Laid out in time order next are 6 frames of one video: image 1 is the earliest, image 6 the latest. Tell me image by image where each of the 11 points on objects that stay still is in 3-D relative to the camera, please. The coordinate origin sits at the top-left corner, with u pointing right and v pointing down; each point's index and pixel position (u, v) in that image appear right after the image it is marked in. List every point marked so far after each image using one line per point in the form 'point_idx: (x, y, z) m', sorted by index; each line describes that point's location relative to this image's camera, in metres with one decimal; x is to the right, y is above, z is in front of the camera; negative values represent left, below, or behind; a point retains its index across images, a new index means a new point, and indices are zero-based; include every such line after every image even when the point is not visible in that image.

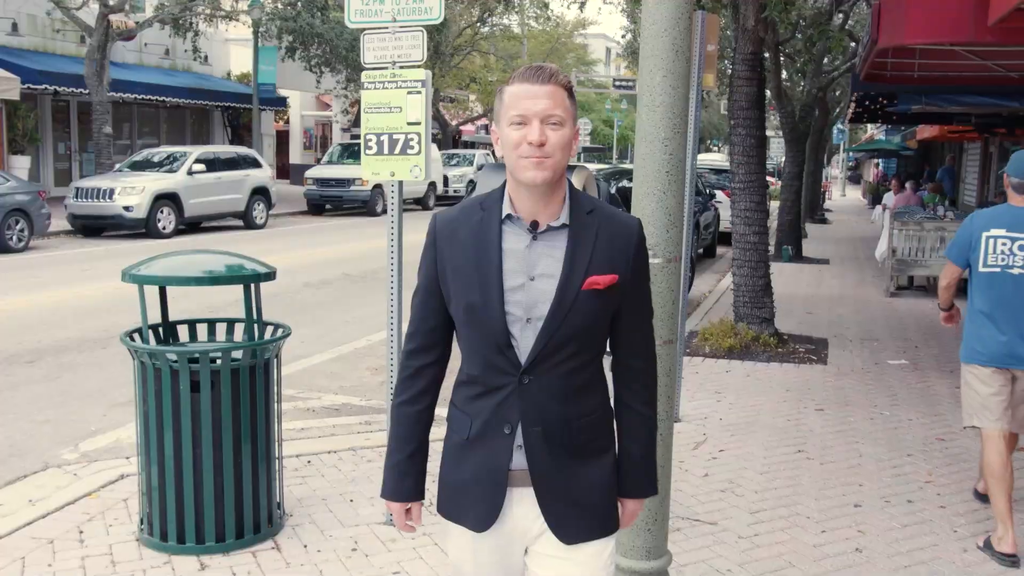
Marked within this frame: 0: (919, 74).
0: (+5.1, +2.7, +12.1) m
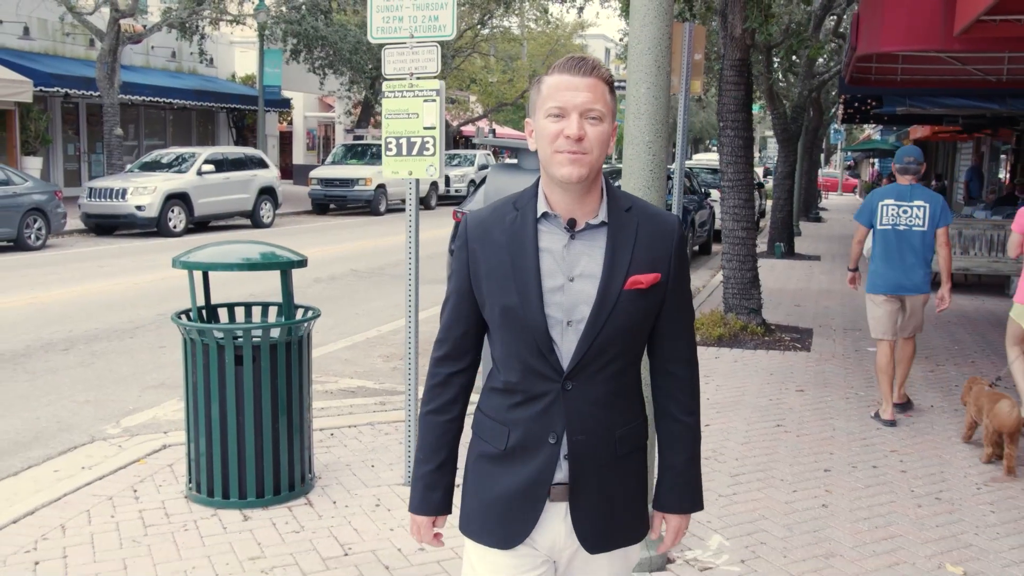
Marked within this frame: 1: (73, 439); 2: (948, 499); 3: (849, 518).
0: (+5.1, +2.7, +12.7) m
1: (-2.9, -1.0, +6.4) m
2: (+2.4, -1.1, +5.3) m
3: (+1.7, -1.2, +5.0) m
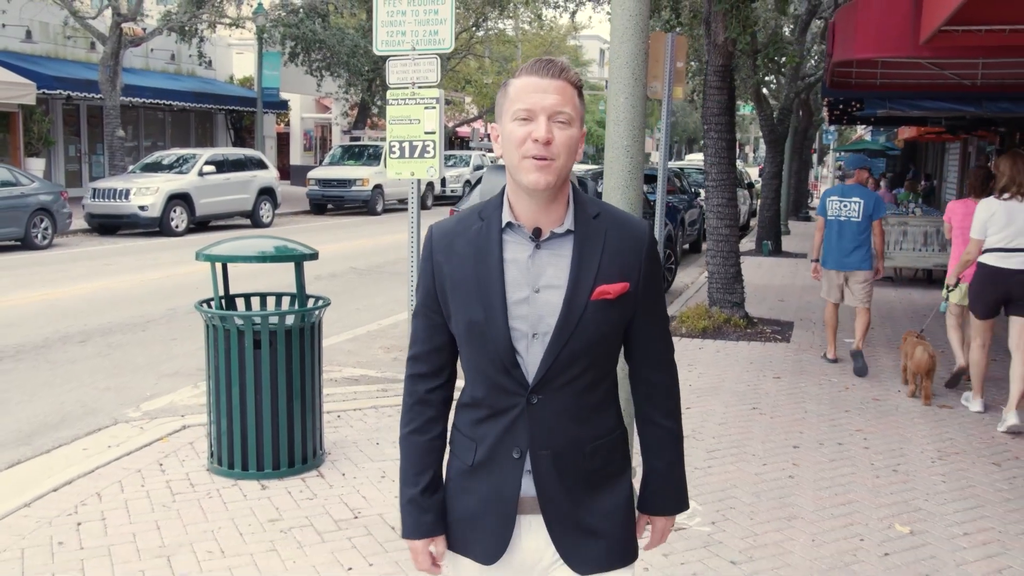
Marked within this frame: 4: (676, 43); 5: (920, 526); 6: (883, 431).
0: (+5.0, +2.8, +13.2) m
1: (-2.9, -0.9, +6.9) m
2: (+2.3, -1.1, +5.8) m
3: (+1.7, -1.1, +5.5) m
4: (+1.3, +1.9, +7.7) m
5: (+2.1, -1.2, +4.9) m
6: (+2.5, -1.0, +6.6) m
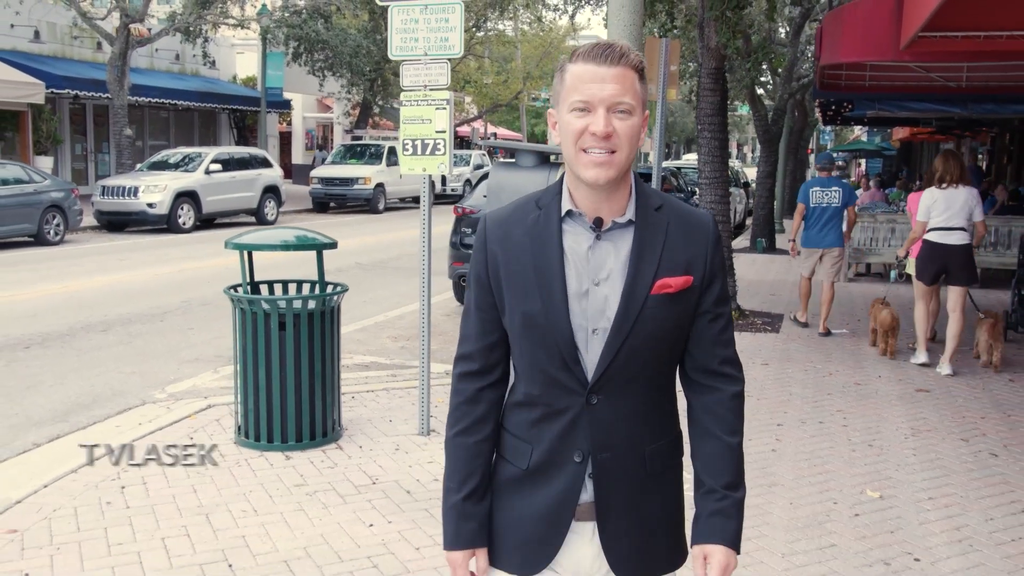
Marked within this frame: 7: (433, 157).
0: (+5.0, +2.9, +13.7) m
1: (-2.9, -0.9, +7.3) m
2: (+2.4, -1.0, +6.3) m
3: (+1.7, -1.0, +6.0) m
4: (+1.3, +2.0, +8.2) m
5: (+2.1, -1.1, +5.4) m
6: (+2.6, -0.9, +7.1) m
7: (-0.5, +0.8, +6.2) m
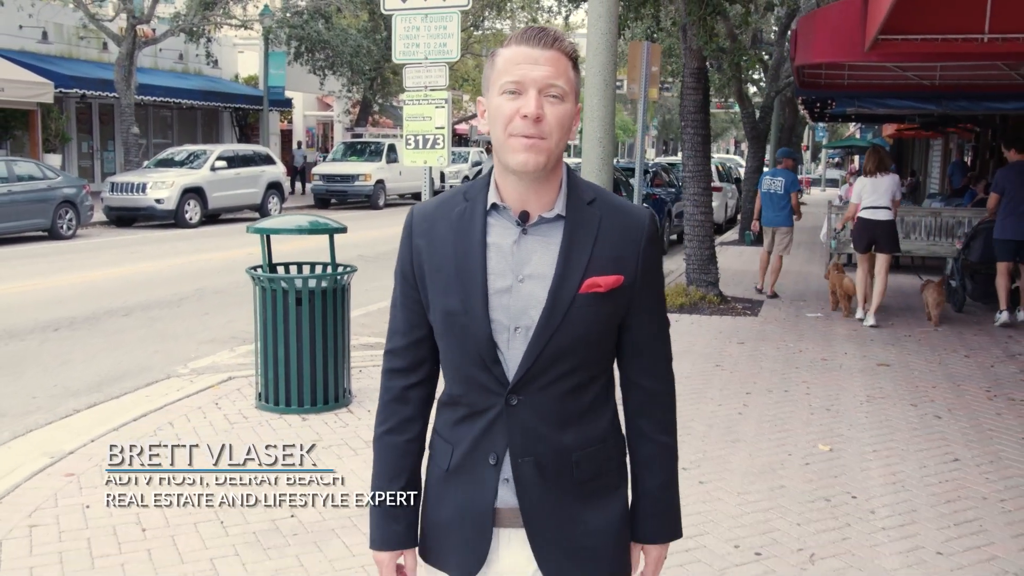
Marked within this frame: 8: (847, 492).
0: (+4.9, +3.0, +14.3) m
1: (-3.0, -0.7, +8.0) m
2: (+2.3, -0.9, +6.9) m
3: (+1.7, -0.9, +6.6) m
4: (+1.3, +2.2, +8.8) m
5: (+2.0, -1.0, +6.1) m
6: (+2.5, -0.8, +7.8) m
7: (-0.6, +1.0, +6.9) m
8: (+1.8, -1.1, +5.2) m
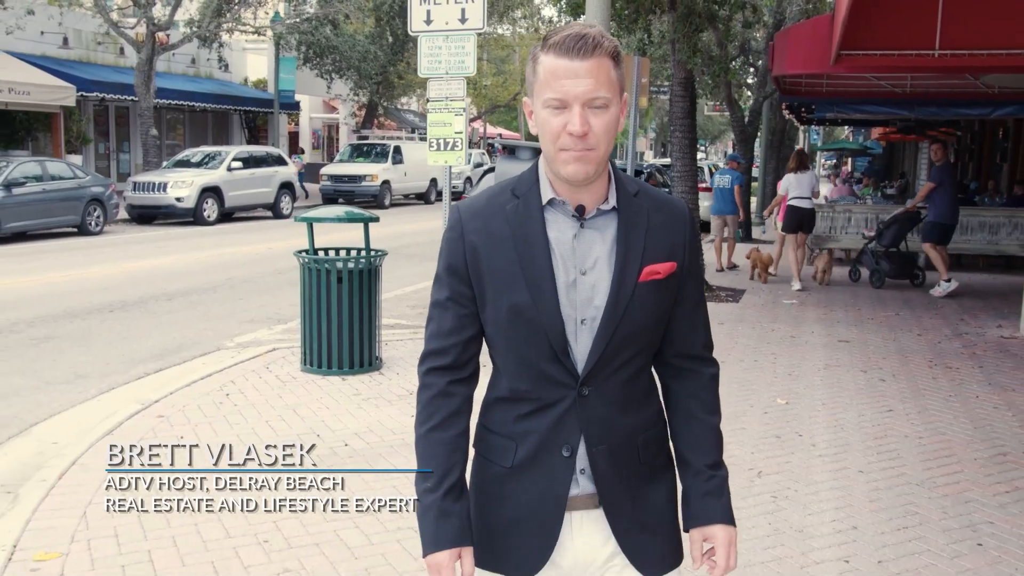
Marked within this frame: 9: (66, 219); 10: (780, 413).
0: (+5.0, +3.2, +15.5) m
1: (-2.9, -0.6, +9.2) m
2: (+2.4, -0.7, +8.1) m
3: (+1.7, -0.8, +7.8) m
4: (+1.3, +2.3, +10.0) m
5: (+2.1, -0.8, +7.2) m
6: (+2.6, -0.6, +9.0) m
7: (-0.5, +1.1, +8.1) m
8: (+1.9, -0.9, +6.4) m
9: (-8.9, +1.4, +19.4) m
10: (+1.9, -0.9, +6.9) m
